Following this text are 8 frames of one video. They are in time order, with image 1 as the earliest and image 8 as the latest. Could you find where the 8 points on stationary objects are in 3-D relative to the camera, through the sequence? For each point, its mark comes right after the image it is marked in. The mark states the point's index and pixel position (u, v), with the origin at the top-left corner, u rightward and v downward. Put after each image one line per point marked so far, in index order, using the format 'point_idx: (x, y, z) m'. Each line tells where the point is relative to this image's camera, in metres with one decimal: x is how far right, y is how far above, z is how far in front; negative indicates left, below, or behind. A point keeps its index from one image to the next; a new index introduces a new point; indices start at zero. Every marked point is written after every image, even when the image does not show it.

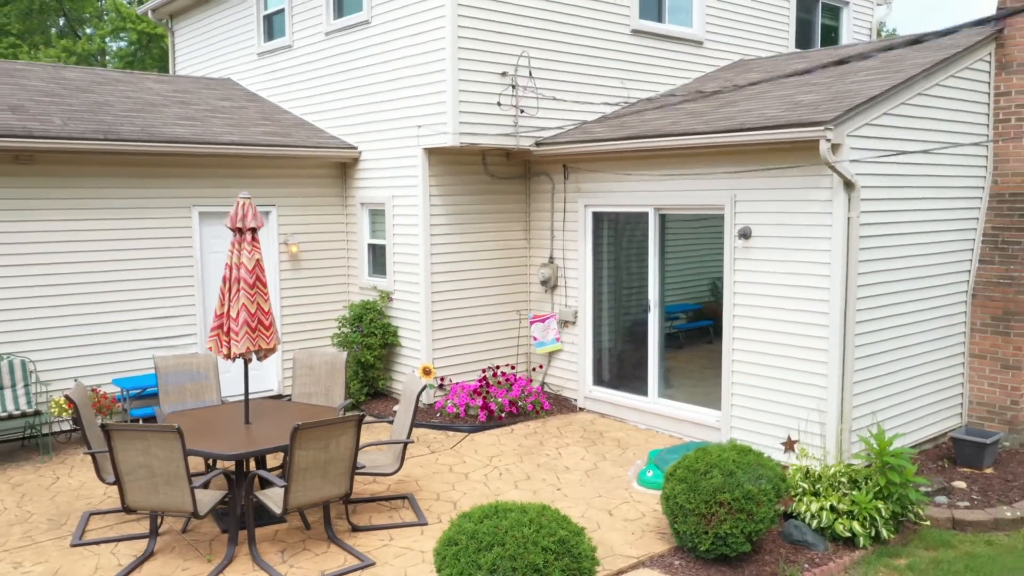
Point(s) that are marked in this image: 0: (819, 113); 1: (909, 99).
0: (+2.6, +1.5, +6.7) m
1: (+3.6, +1.7, +7.1) m
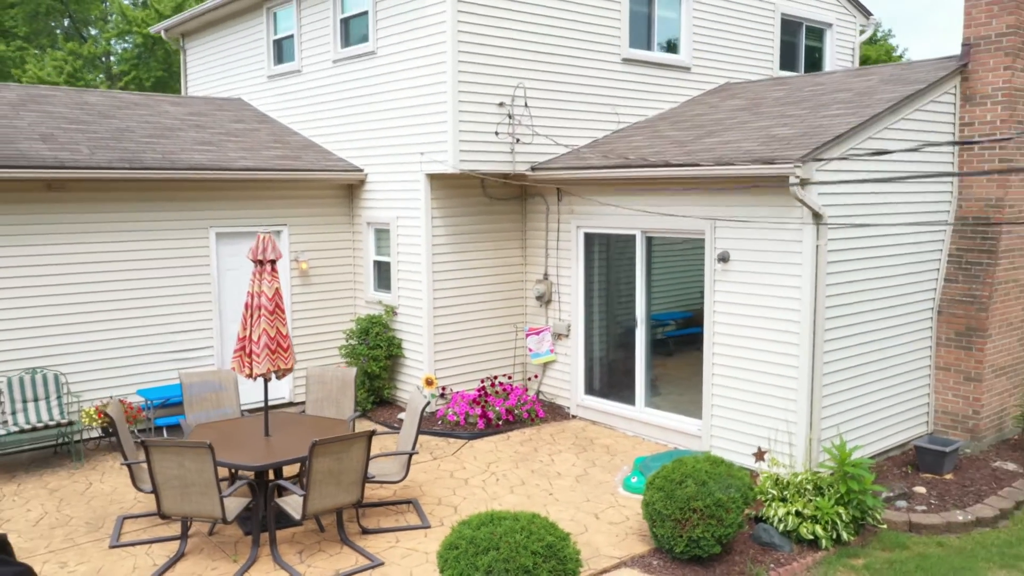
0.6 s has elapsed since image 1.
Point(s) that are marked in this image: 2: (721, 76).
0: (+2.6, +1.3, +7.3) m
1: (+3.6, +1.5, +7.7) m
2: (+3.0, +3.1, +11.3) m
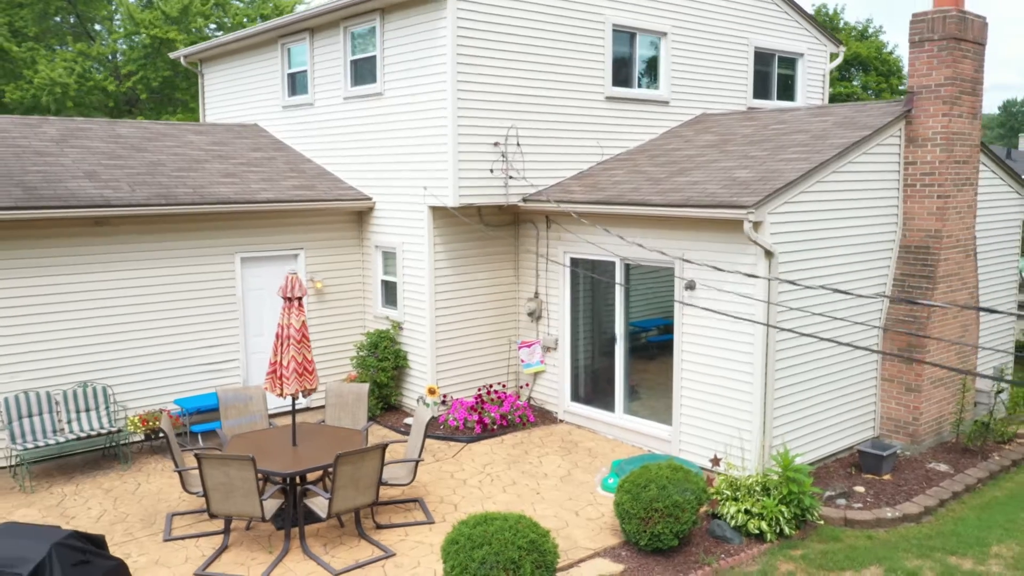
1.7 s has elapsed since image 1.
0: (+2.5, +1.0, +8.4) m
1: (+3.5, +1.2, +8.8) m
2: (+2.9, +2.9, +12.4) m
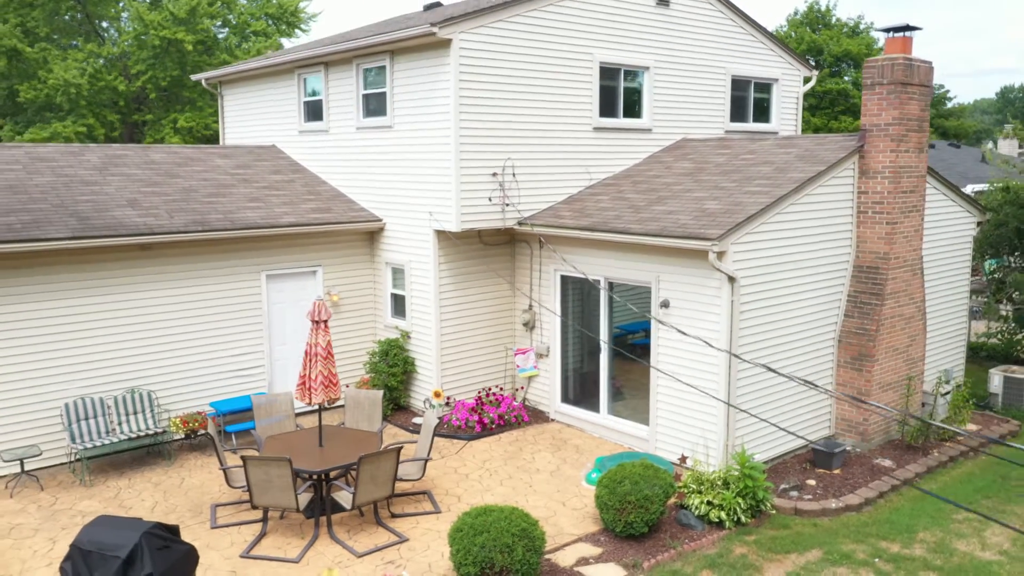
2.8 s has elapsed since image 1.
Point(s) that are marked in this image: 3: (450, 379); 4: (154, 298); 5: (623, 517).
0: (+2.5, +0.8, +9.6) m
1: (+3.5, +1.0, +10.0) m
2: (+2.9, +2.7, +13.6) m
3: (-0.9, -1.4, +11.9) m
4: (-4.9, -0.1, +10.6) m
5: (+1.2, -2.4, +8.4) m
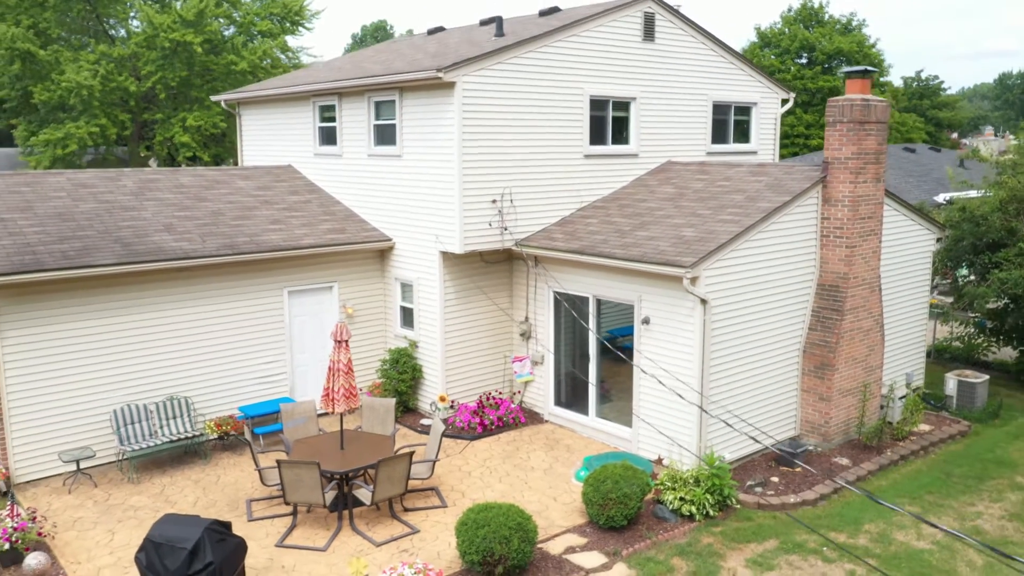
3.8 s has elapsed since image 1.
0: (+2.4, +0.5, +10.8) m
1: (+3.4, +0.7, +11.2) m
2: (+2.8, +2.5, +14.7) m
3: (-1.0, -1.6, +13.2) m
4: (-4.9, -0.4, +11.9) m
5: (+1.1, -2.8, +9.7) m
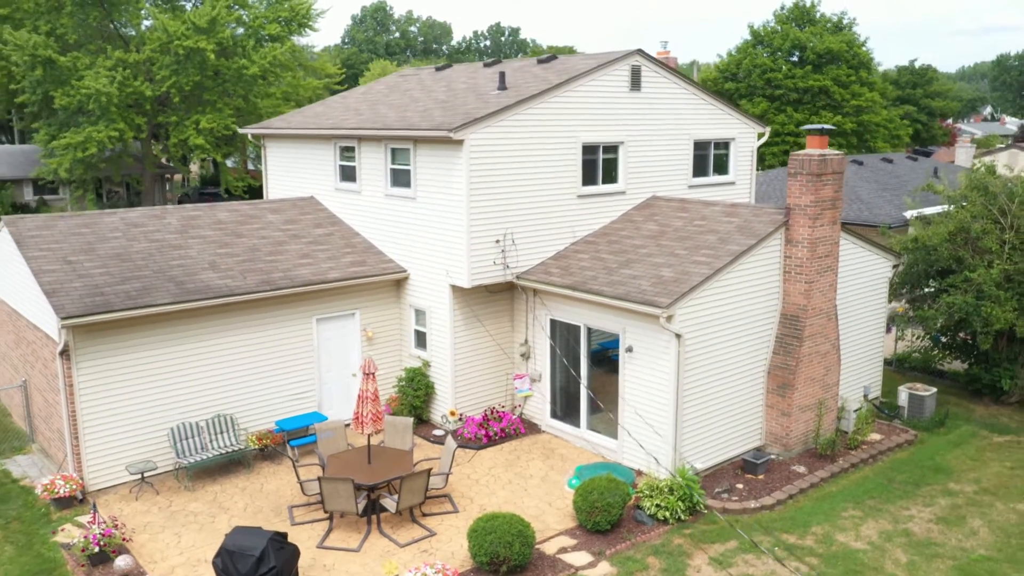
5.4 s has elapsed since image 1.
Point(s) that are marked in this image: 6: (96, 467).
0: (+2.5, -0.1, +12.6) m
1: (+3.4, +0.2, +13.0) m
2: (+2.9, +2.0, +16.4) m
3: (-0.9, -2.1, +15.0) m
4: (-4.9, -0.9, +13.7) m
5: (+1.2, -3.4, +11.5) m
6: (-6.7, -2.9, +12.6) m
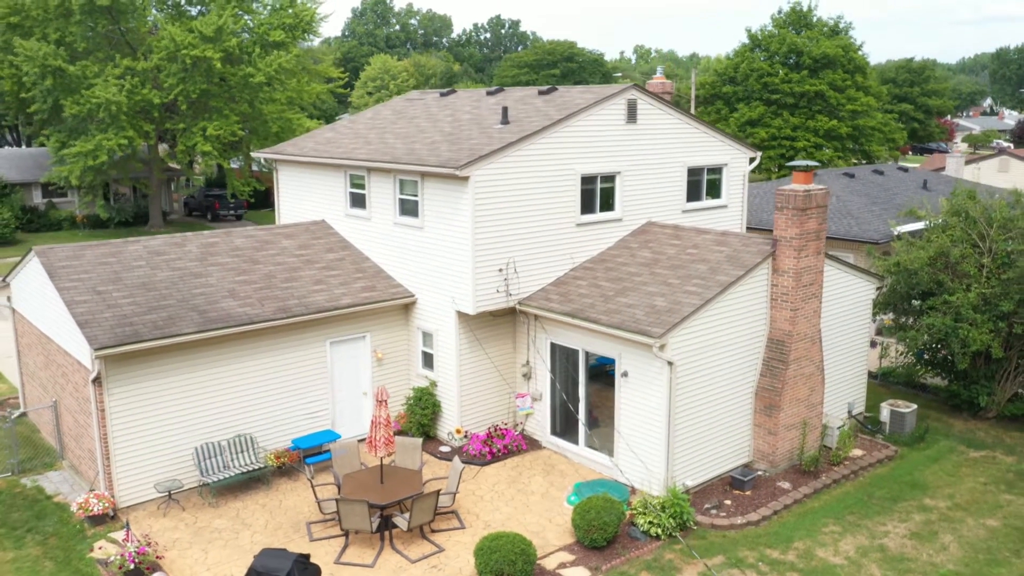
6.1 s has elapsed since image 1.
0: (+2.5, -0.6, +13.4) m
1: (+3.5, -0.4, +13.8) m
2: (+2.9, +1.6, +17.2) m
3: (-0.9, -2.6, +15.9) m
4: (-4.8, -1.5, +14.5) m
5: (+1.2, -3.9, +12.4) m
6: (-6.6, -3.4, +13.5) m
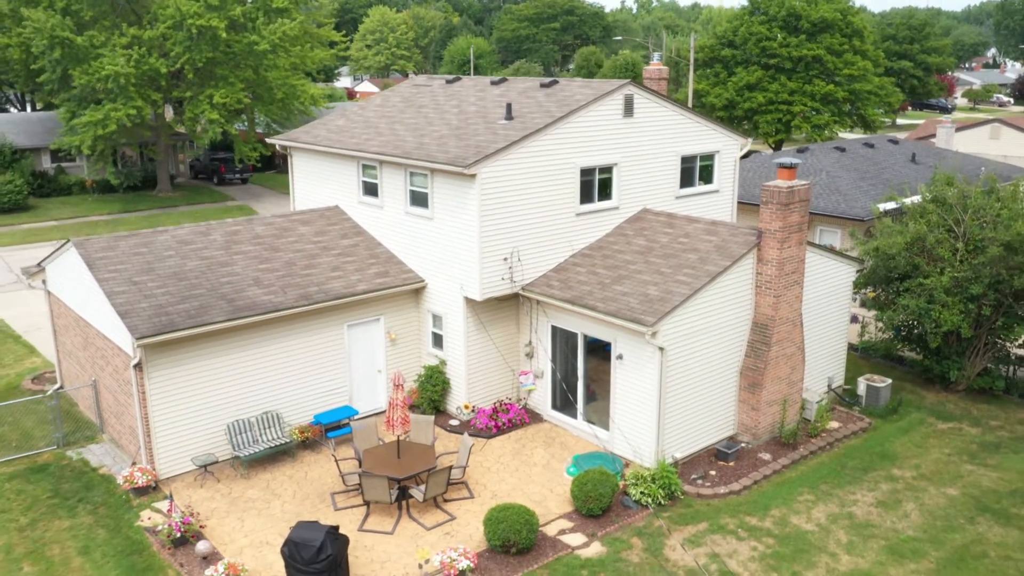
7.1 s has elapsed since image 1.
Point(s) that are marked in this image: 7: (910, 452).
0: (+2.6, -0.5, +14.6) m
1: (+3.6, -0.2, +15.0) m
2: (+3.0, +1.9, +18.3) m
3: (-0.8, -2.3, +17.2) m
4: (-4.7, -1.2, +15.8) m
5: (+1.3, -3.8, +13.8) m
6: (-6.6, -3.2, +14.8) m
7: (+8.3, -3.4, +16.5) m
